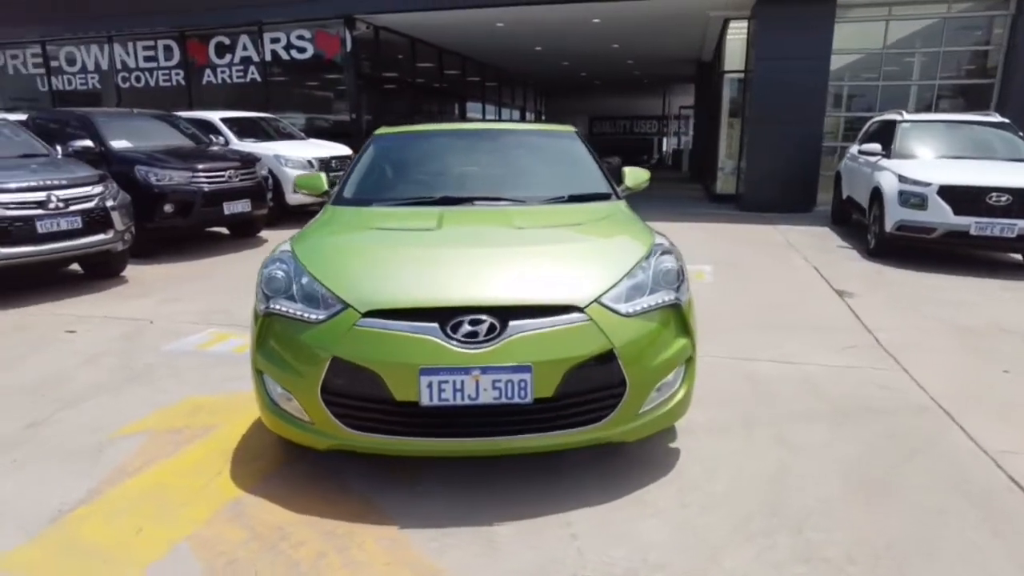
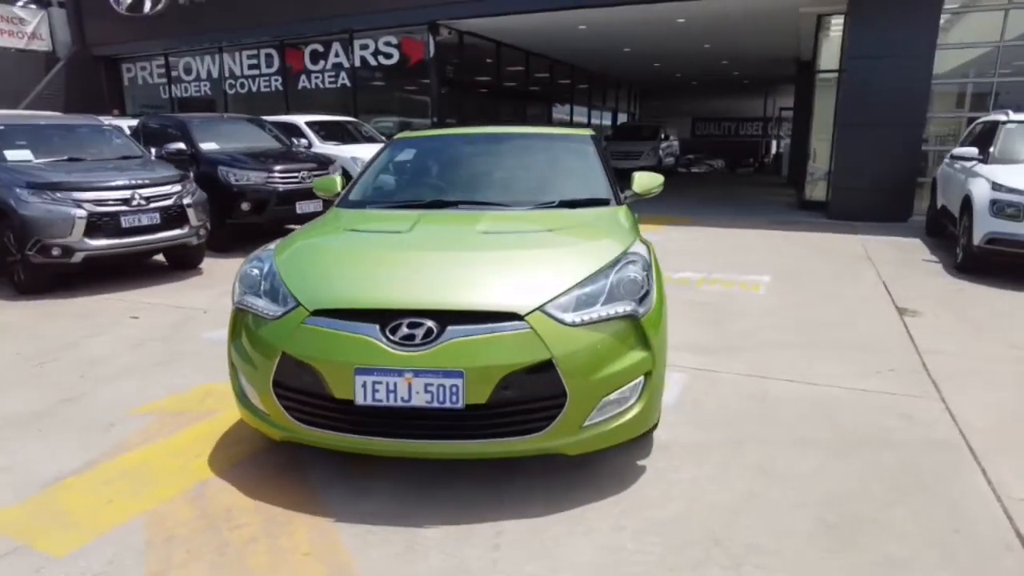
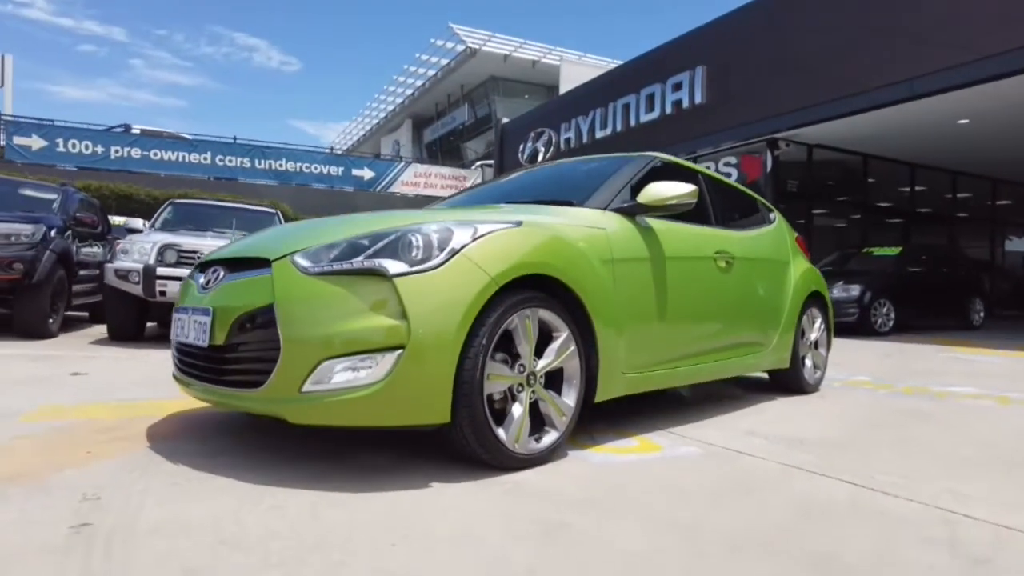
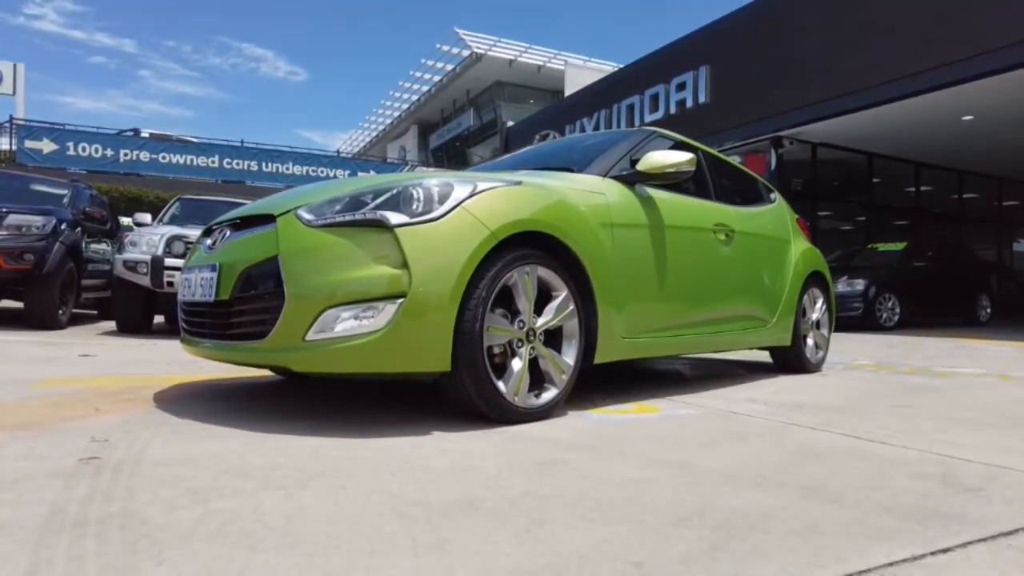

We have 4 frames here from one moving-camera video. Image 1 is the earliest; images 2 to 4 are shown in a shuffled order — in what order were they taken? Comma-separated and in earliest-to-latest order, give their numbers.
2, 3, 4
